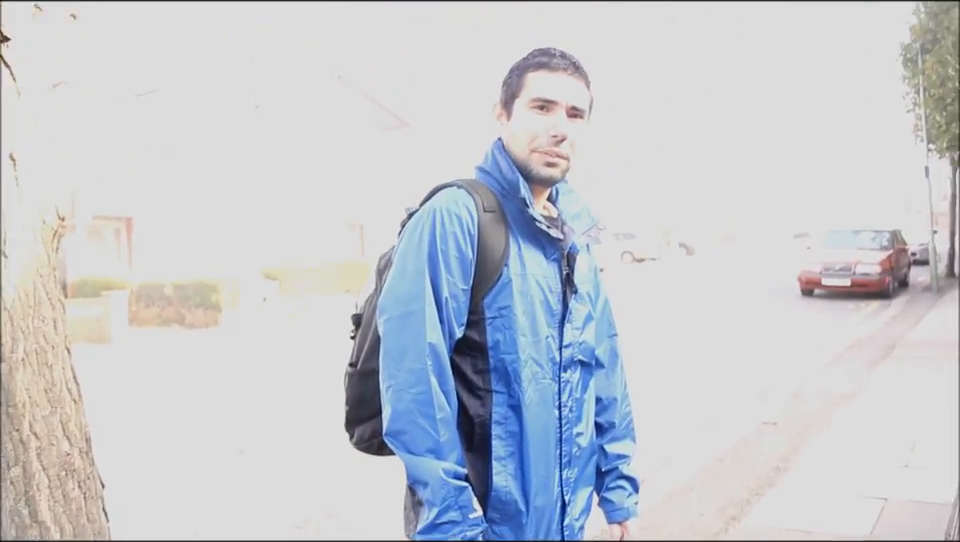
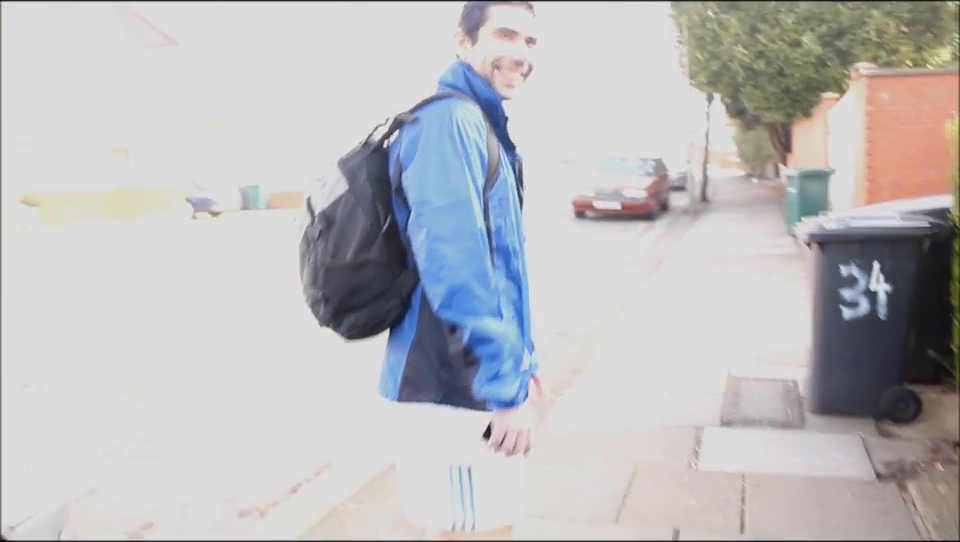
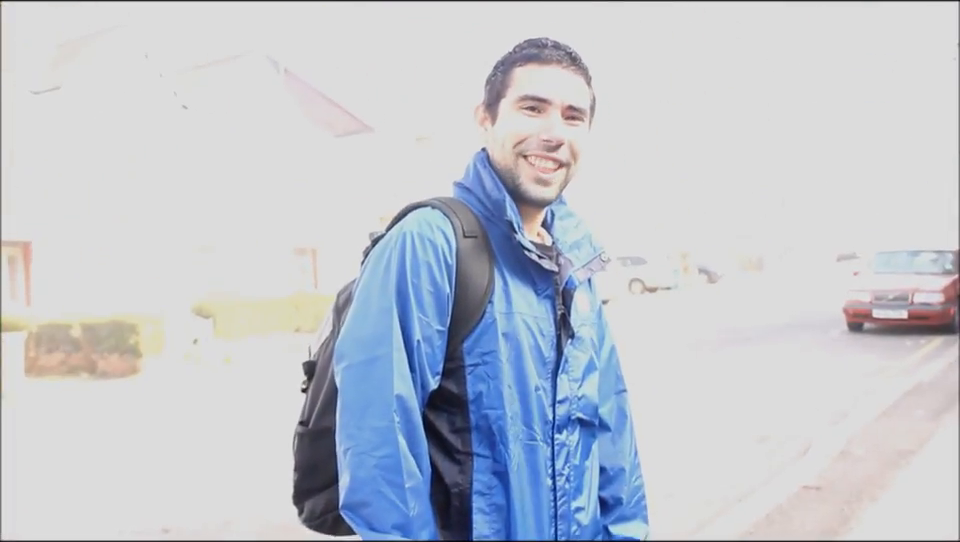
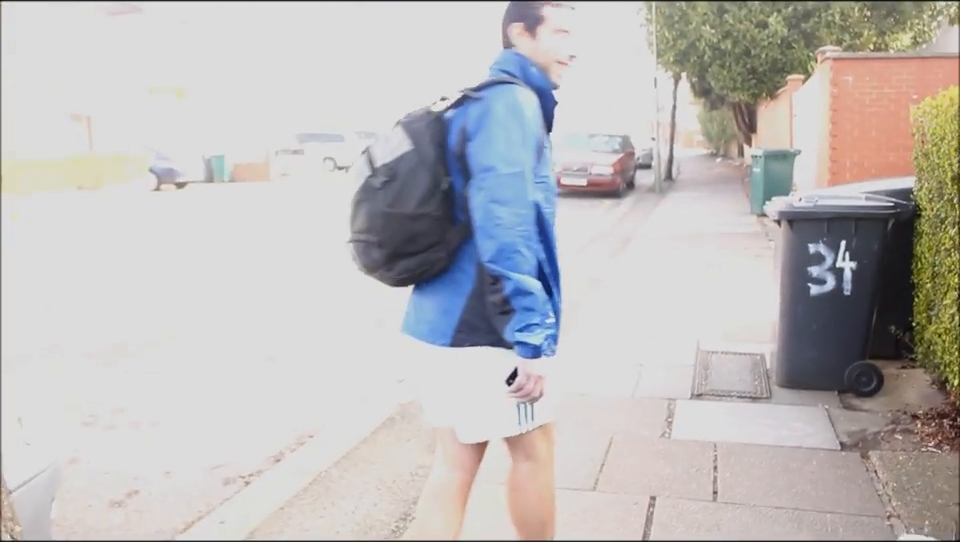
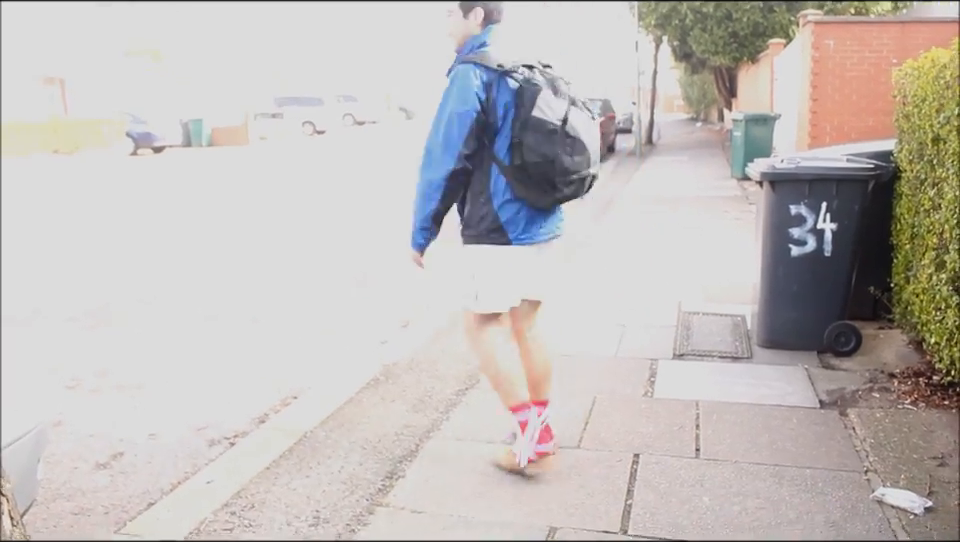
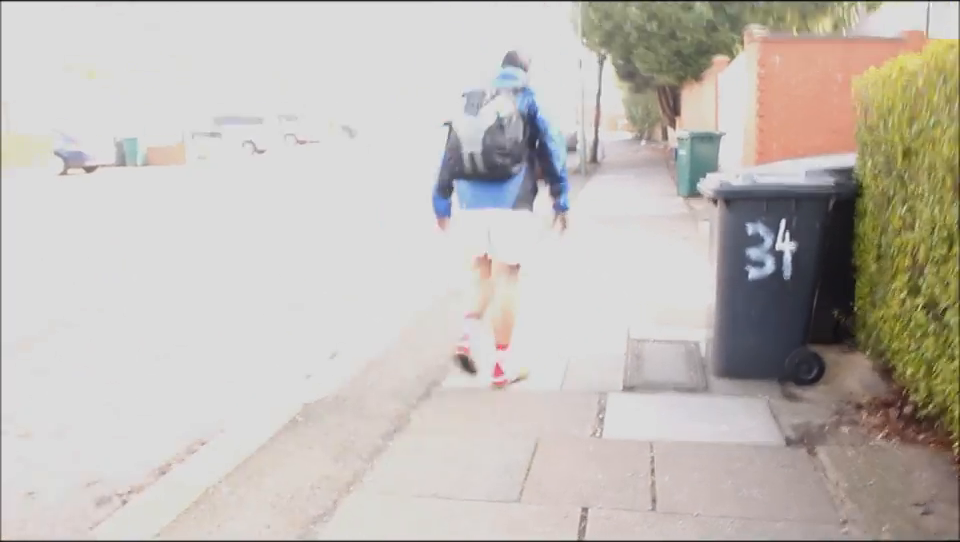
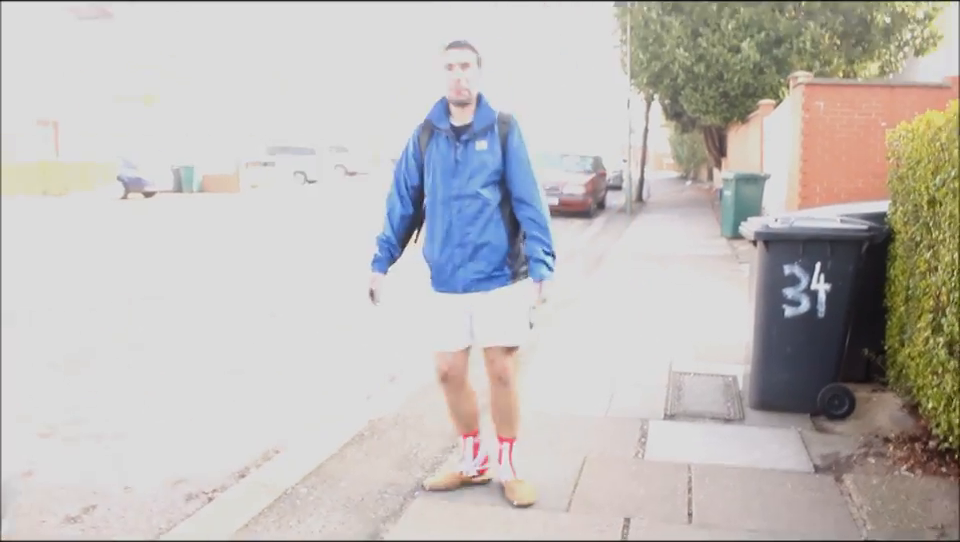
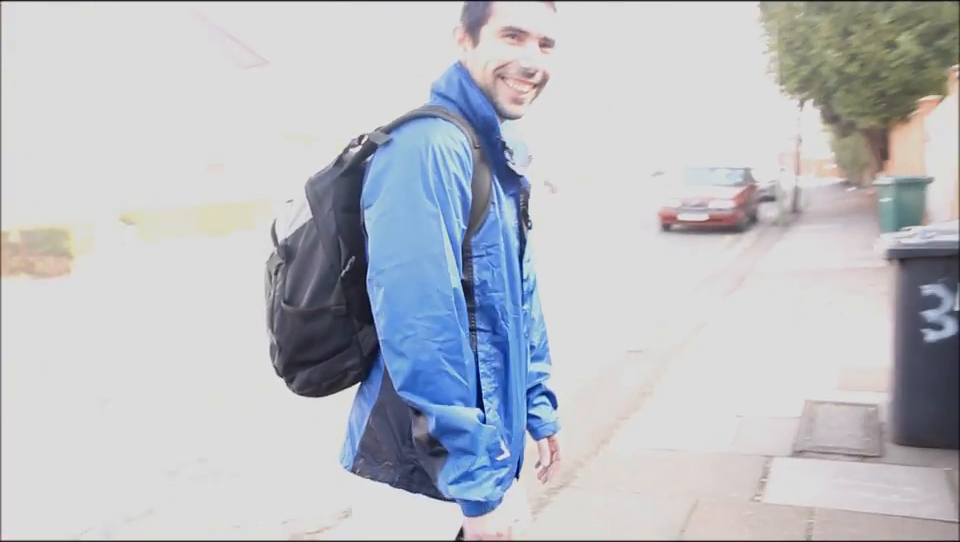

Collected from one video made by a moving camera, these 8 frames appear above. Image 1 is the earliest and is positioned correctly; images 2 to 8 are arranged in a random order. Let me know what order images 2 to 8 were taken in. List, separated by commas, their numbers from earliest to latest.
3, 8, 2, 4, 5, 7, 6
